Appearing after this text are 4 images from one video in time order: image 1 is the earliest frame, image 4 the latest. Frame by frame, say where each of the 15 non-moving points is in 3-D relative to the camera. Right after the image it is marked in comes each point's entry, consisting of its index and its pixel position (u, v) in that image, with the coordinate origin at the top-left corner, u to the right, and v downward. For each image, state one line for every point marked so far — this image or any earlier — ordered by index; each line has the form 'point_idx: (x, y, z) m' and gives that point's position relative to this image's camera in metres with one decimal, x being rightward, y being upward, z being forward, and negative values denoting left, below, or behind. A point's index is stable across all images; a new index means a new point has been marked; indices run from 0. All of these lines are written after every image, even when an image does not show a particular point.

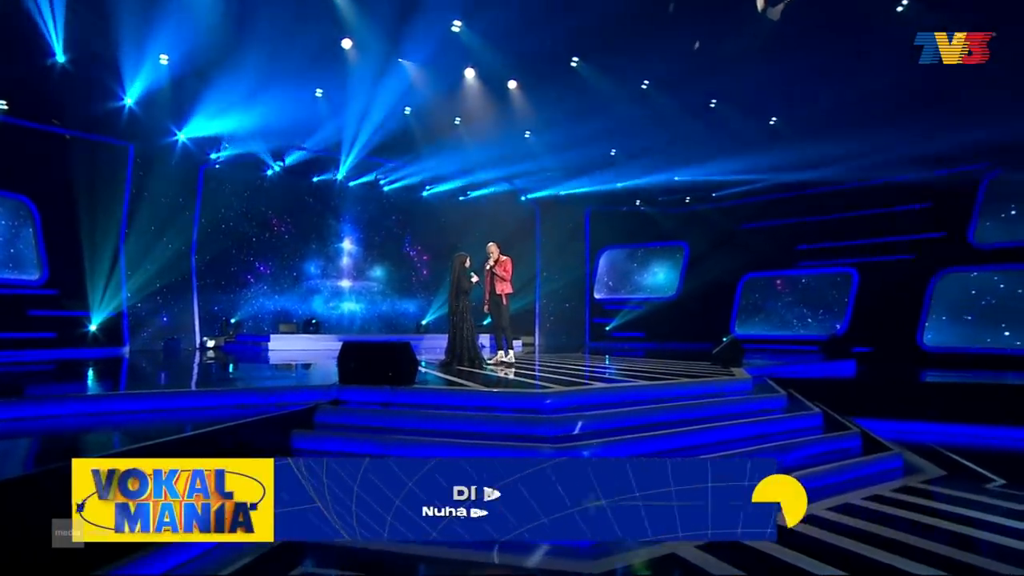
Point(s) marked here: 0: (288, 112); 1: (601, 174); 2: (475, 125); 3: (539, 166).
0: (-2.6, +1.9, +9.0) m
1: (+1.2, +1.7, +11.9) m
2: (-0.5, +2.0, +9.5) m
3: (+0.2, +1.8, +11.6) m
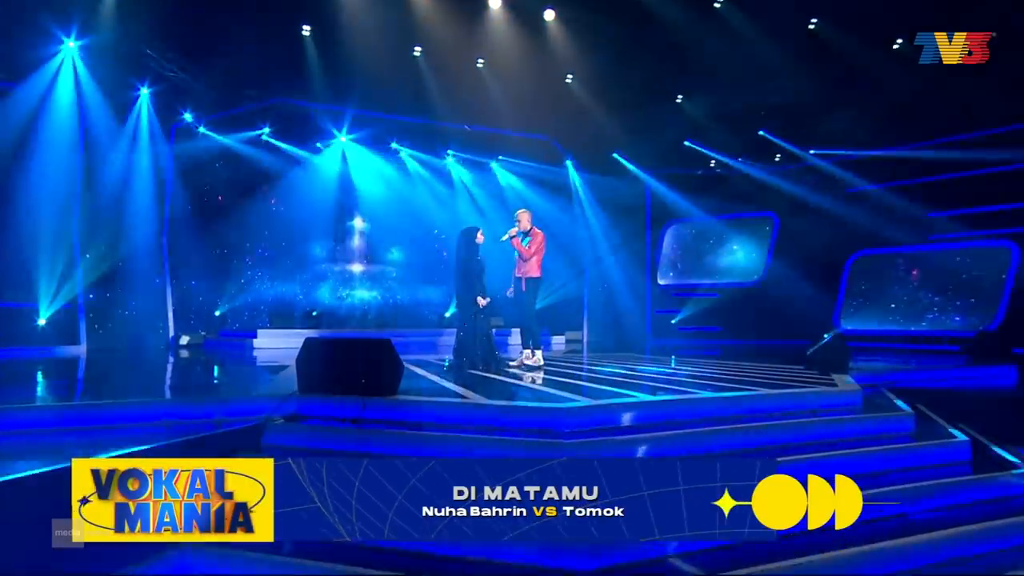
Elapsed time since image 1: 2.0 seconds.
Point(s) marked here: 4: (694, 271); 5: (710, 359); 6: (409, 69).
0: (-2.2, +2.1, +7.5) m
1: (+1.8, +1.9, +9.9) m
2: (-0.1, +2.1, +7.7) m
3: (+0.9, +2.0, +9.7) m
4: (+2.6, +0.2, +11.4) m
5: (+2.0, -0.8, +8.1) m
6: (-1.0, +2.1, +7.7) m
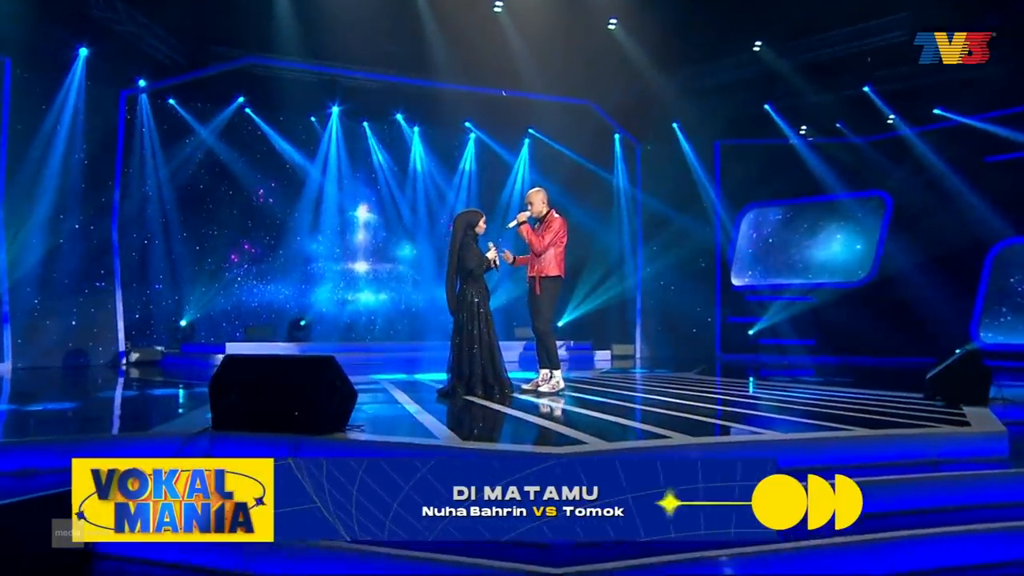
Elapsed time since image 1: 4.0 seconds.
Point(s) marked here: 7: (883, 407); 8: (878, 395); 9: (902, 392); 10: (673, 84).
0: (-2.0, +2.0, +6.1) m
1: (+2.2, +1.8, +8.2) m
2: (+0.2, +2.1, +6.1) m
3: (+1.3, +1.9, +8.0) m
4: (+3.1, +0.2, +9.5) m
5: (+2.2, -0.8, +6.3) m
6: (-0.8, +2.1, +6.2) m
7: (+2.4, -0.8, +5.3) m
8: (+2.7, -0.8, +6.0) m
9: (+2.9, -0.8, +6.0) m
10: (+1.6, +2.0, +7.9) m
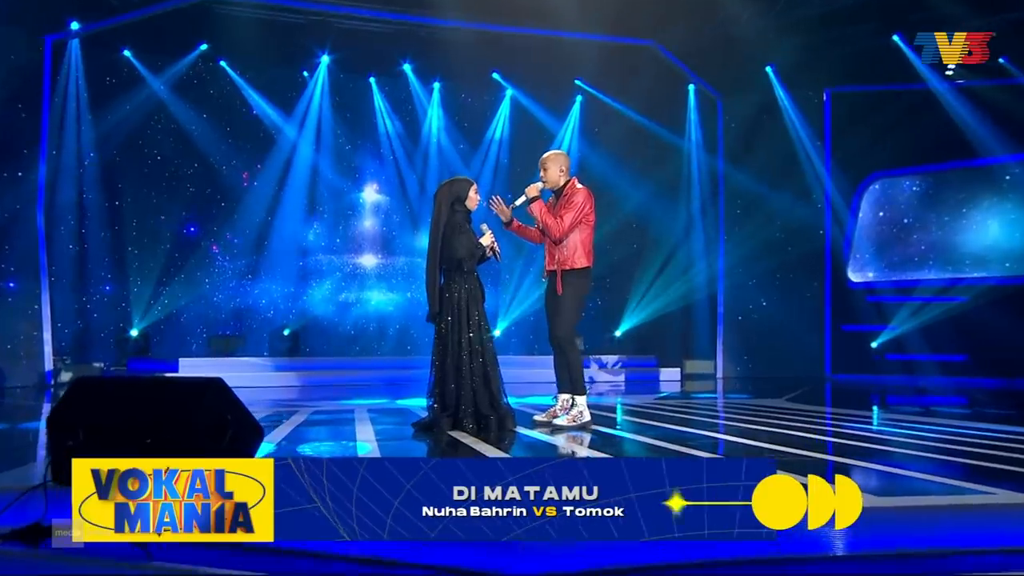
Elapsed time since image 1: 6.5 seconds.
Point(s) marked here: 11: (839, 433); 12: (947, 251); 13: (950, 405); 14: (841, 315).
0: (-1.8, +2.0, +4.8) m
1: (+2.6, +1.9, +6.5) m
2: (+0.4, +2.1, +4.6) m
3: (+1.6, +2.0, +6.4) m
4: (+3.6, +0.2, +7.8) m
5: (+2.5, -0.8, +4.6) m
6: (-0.6, +2.1, +4.7) m
7: (+2.6, -0.8, +3.6) m
8: (+2.9, -0.8, +4.3) m
9: (+3.1, -0.7, +4.3) m
10: (+1.9, +2.0, +6.2) m
11: (+1.8, -0.8, +4.5) m
12: (+3.9, +0.3, +7.8) m
13: (+2.7, -0.7, +5.0) m
14: (+3.3, -0.2, +8.3) m
